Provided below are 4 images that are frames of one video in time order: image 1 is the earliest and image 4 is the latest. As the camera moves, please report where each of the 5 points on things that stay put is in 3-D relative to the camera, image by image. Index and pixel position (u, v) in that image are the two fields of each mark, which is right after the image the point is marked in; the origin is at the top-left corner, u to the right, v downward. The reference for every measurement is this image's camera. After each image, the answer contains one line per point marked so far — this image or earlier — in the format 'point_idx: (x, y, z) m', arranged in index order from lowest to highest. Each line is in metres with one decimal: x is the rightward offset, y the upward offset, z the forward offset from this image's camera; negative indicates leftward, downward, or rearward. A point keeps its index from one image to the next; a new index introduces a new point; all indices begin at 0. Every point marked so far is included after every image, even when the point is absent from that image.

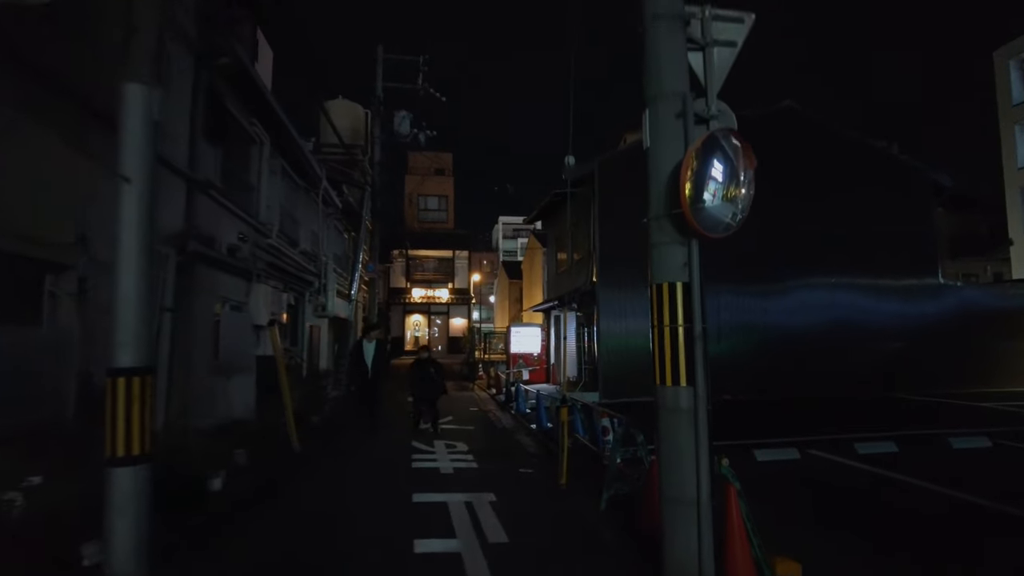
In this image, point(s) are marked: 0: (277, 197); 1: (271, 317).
0: (-4.3, +1.6, +11.5) m
1: (-3.9, -0.5, +10.1) m
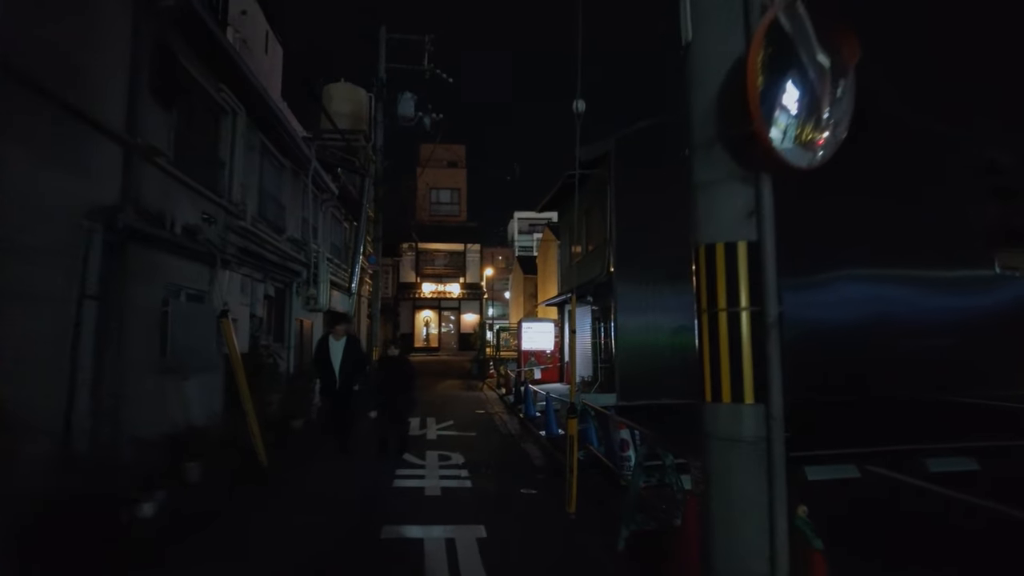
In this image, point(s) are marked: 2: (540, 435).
0: (-4.2, +1.8, +10.3) m
1: (-3.8, -0.3, +8.9) m
2: (+0.5, -2.4, +10.5) m
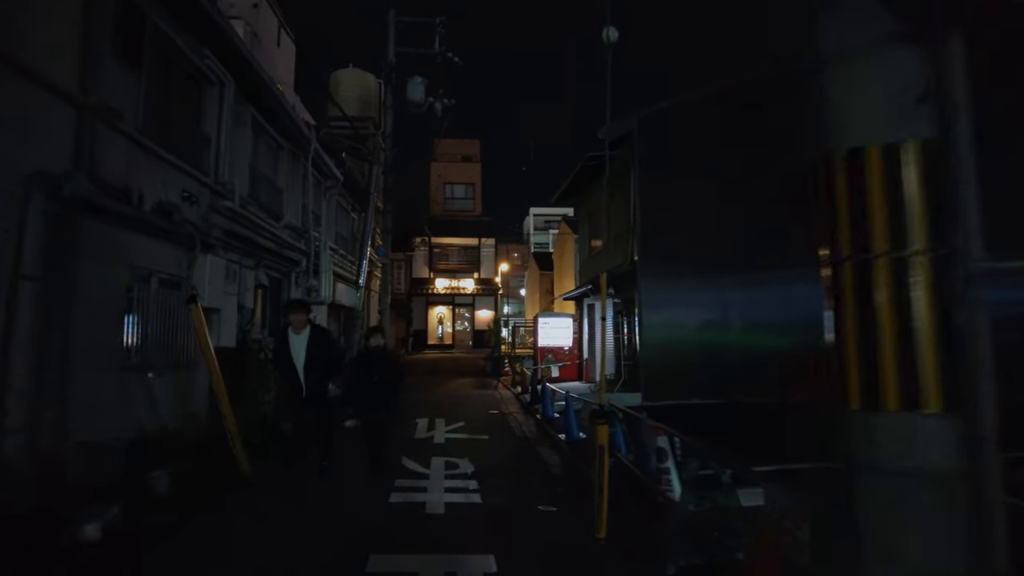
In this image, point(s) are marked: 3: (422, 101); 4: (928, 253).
0: (-4.0, +2.0, +9.5) m
1: (-3.6, -0.1, +8.1) m
2: (+0.7, -2.3, +9.6) m
3: (-2.8, +5.8, +19.4) m
4: (+0.9, +0.1, +1.5) m
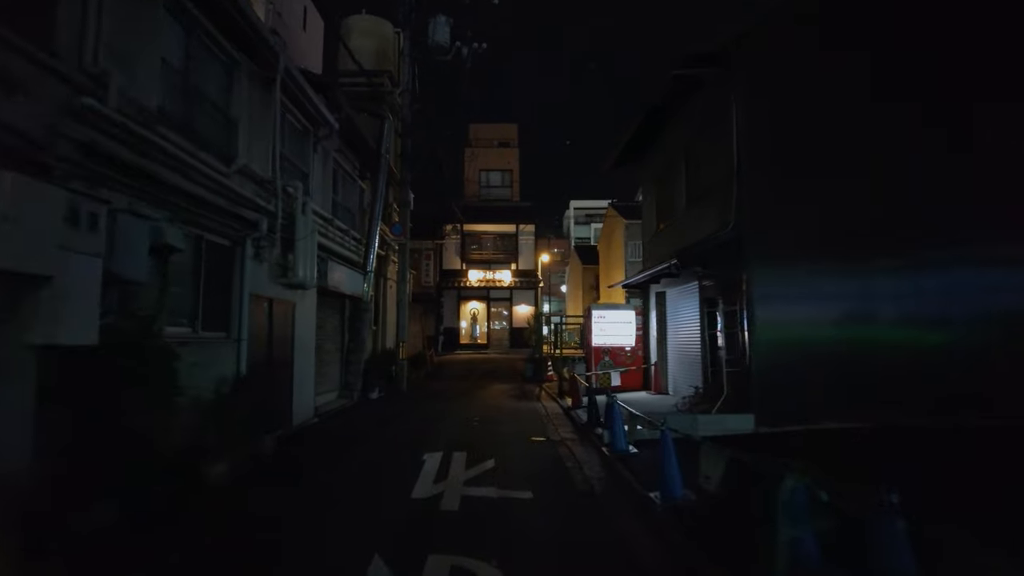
0: (-3.4, +2.3, +6.2) m
1: (-3.2, +0.2, +4.7) m
2: (+1.3, -1.9, +5.9) m
3: (-1.6, +6.1, +16.0) m
4: (+1.0, +0.4, -2.2) m
